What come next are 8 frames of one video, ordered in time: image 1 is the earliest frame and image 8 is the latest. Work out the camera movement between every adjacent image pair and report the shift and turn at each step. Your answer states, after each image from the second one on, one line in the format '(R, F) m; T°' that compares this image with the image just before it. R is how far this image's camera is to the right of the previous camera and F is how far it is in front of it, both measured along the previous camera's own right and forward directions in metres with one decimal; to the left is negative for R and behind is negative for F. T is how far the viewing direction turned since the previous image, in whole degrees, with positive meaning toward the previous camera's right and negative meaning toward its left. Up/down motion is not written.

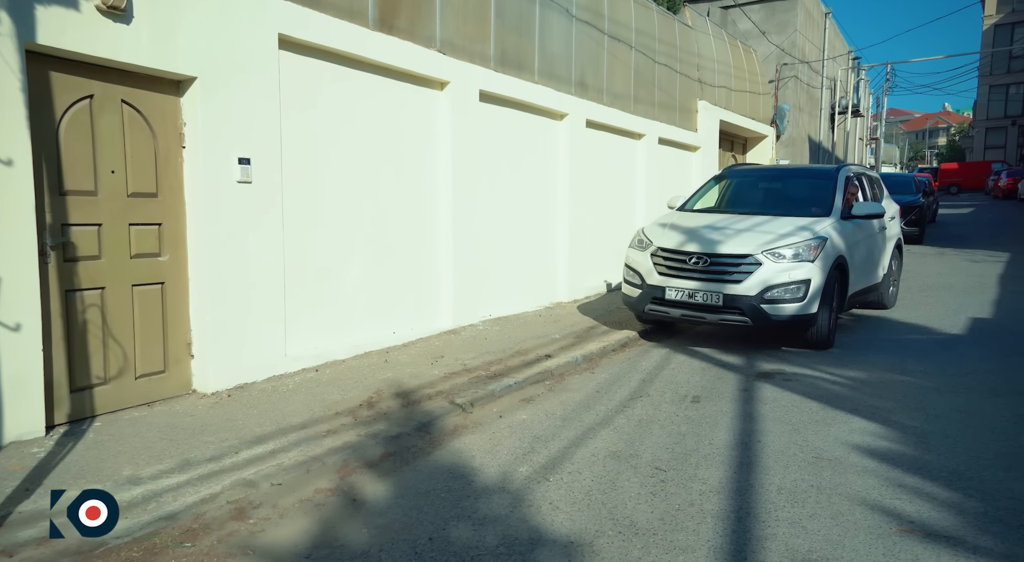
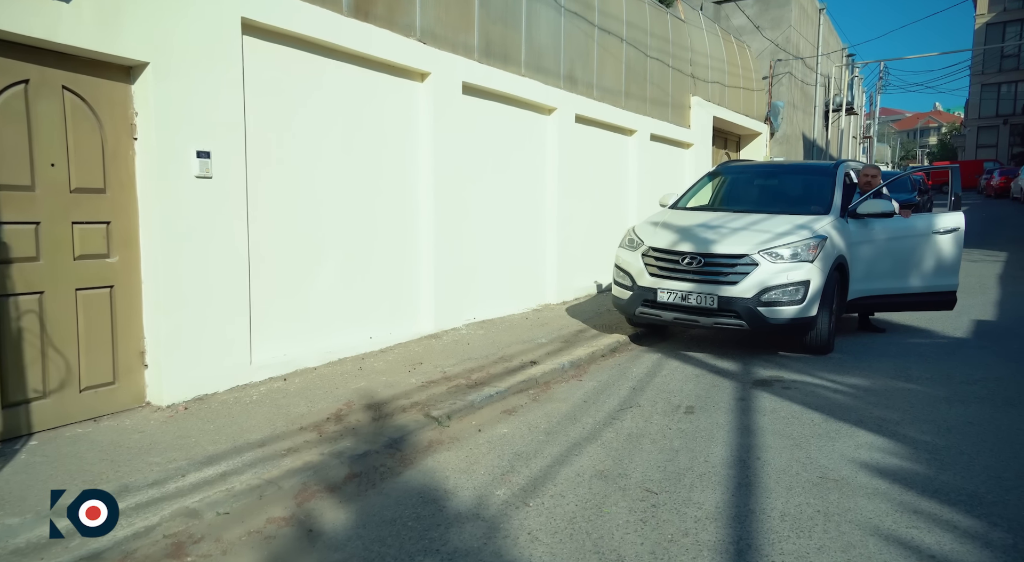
(+0.1, +0.3) m; +1°
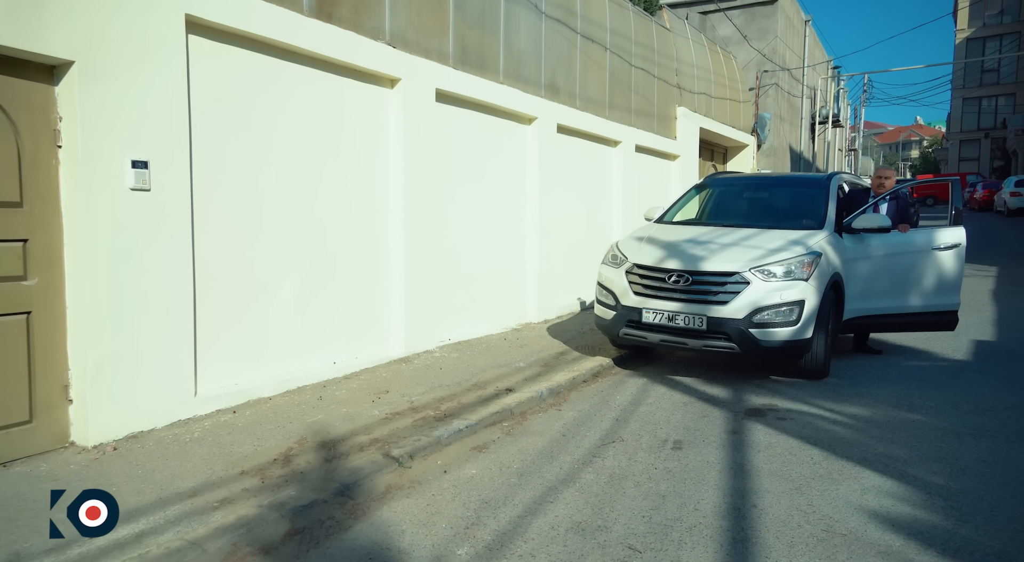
(+0.1, +0.4) m; +1°
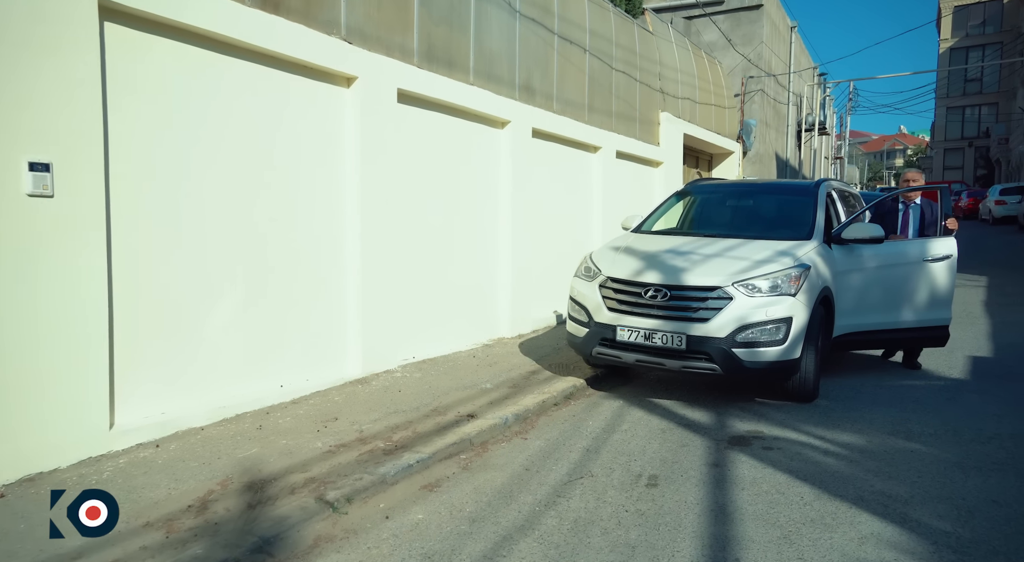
(+0.2, +0.4) m; +1°
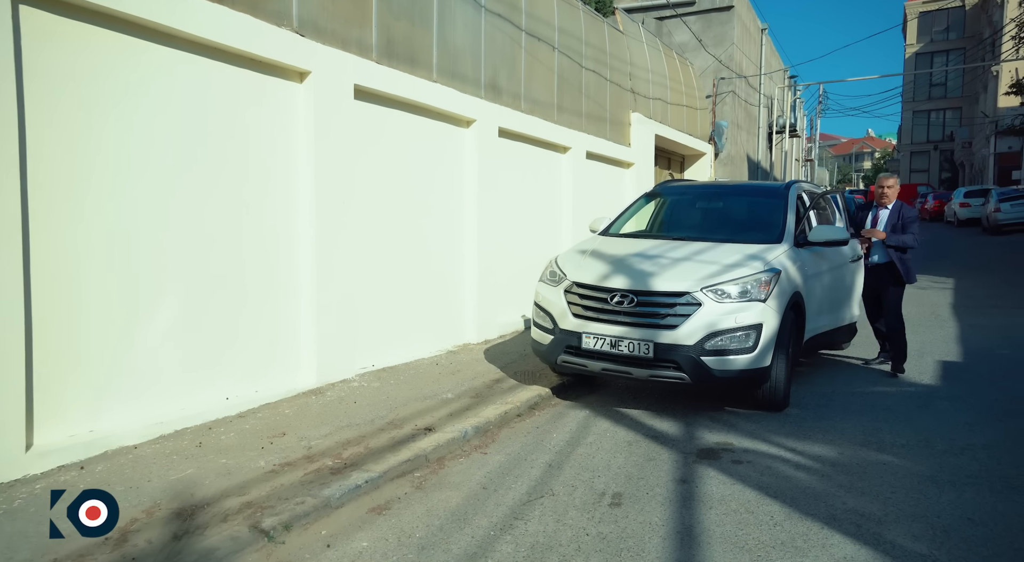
(+0.1, +0.2) m; +2°
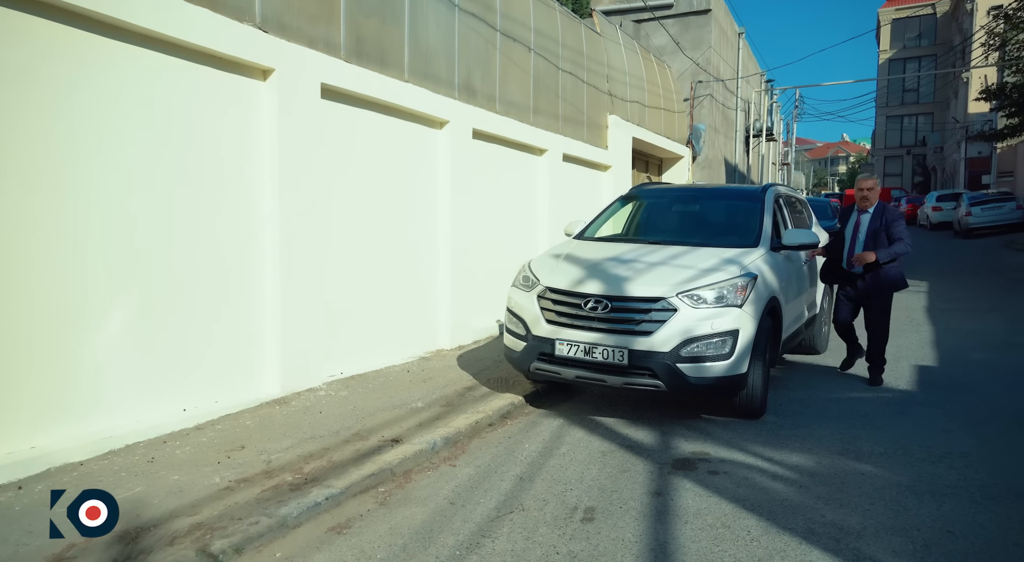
(+0.1, +0.1) m; +2°
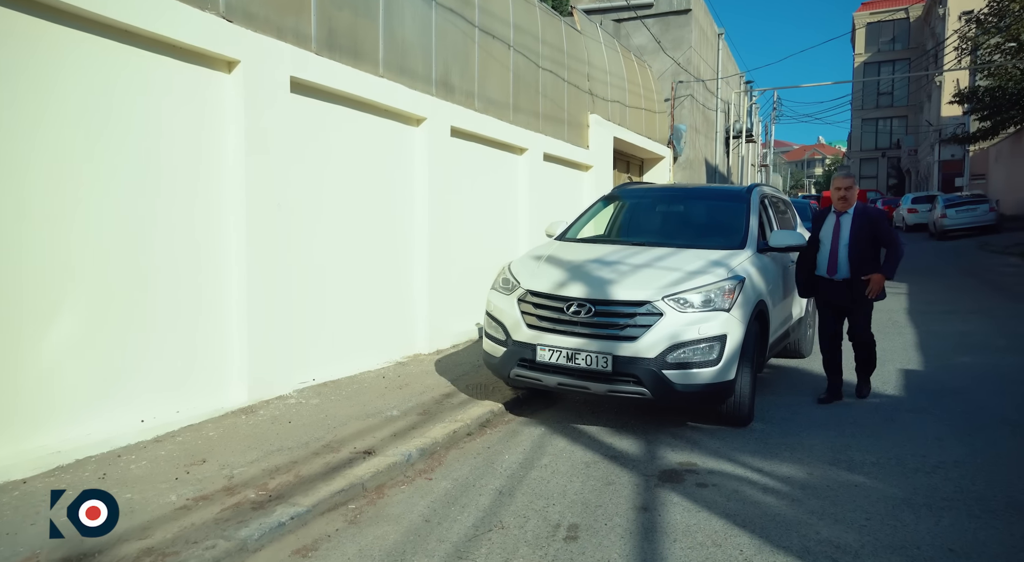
(0.0, +0.2) m; +2°
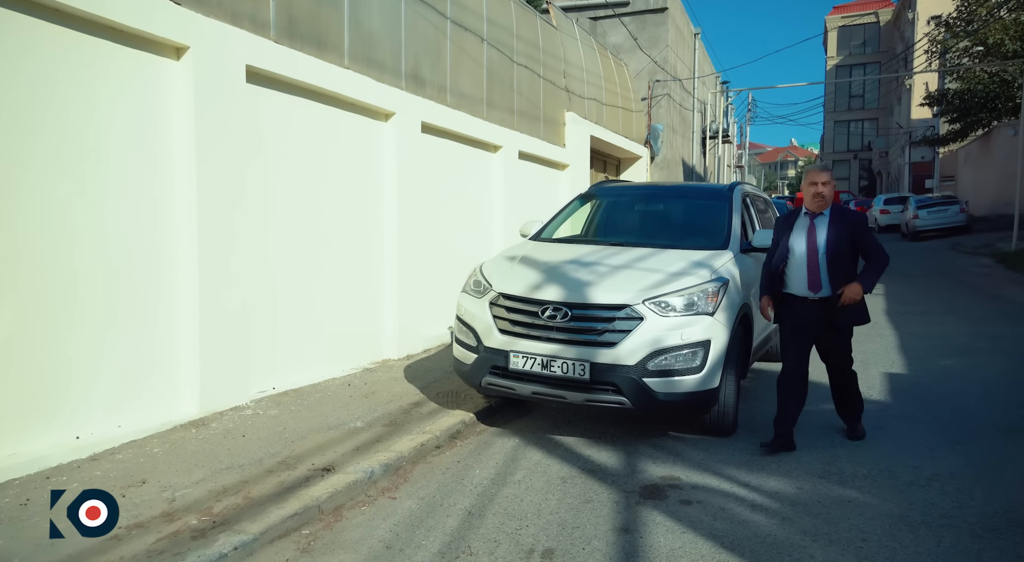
(0.0, +0.3) m; +2°
